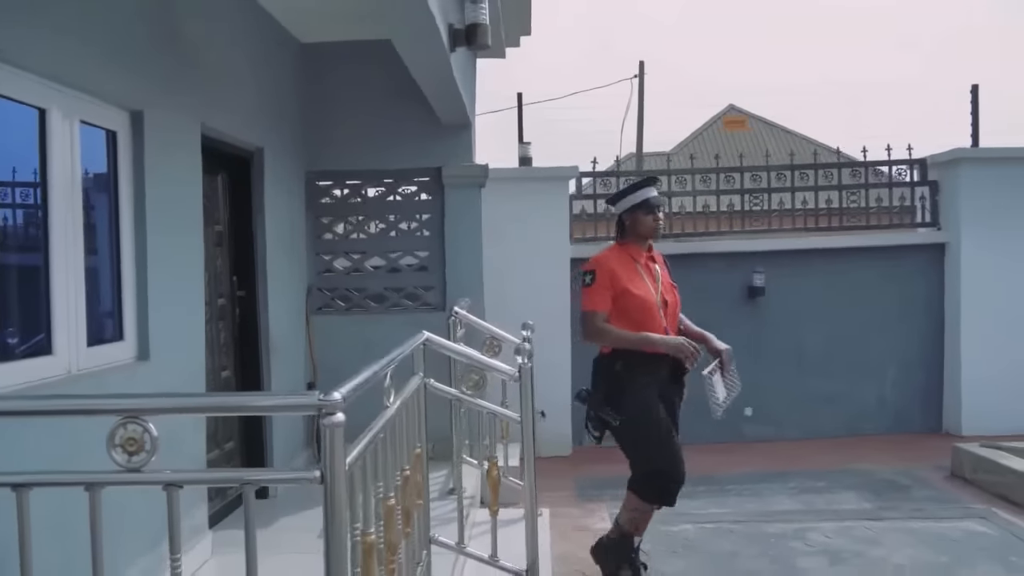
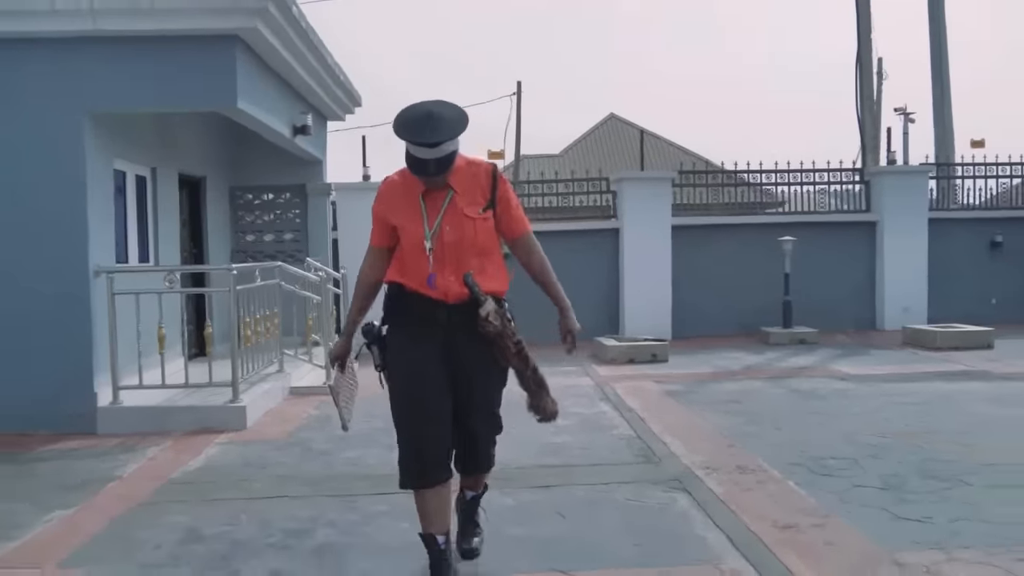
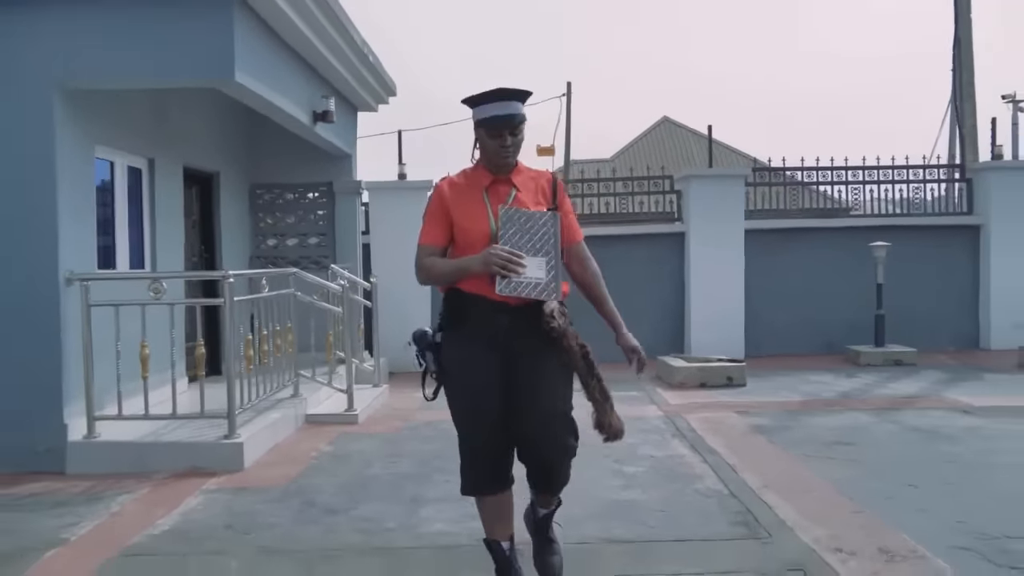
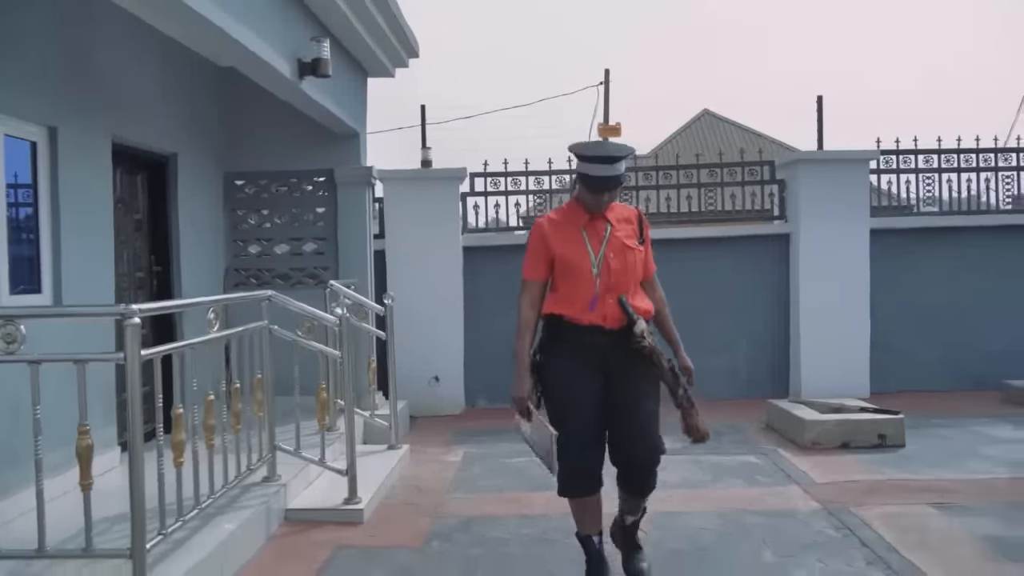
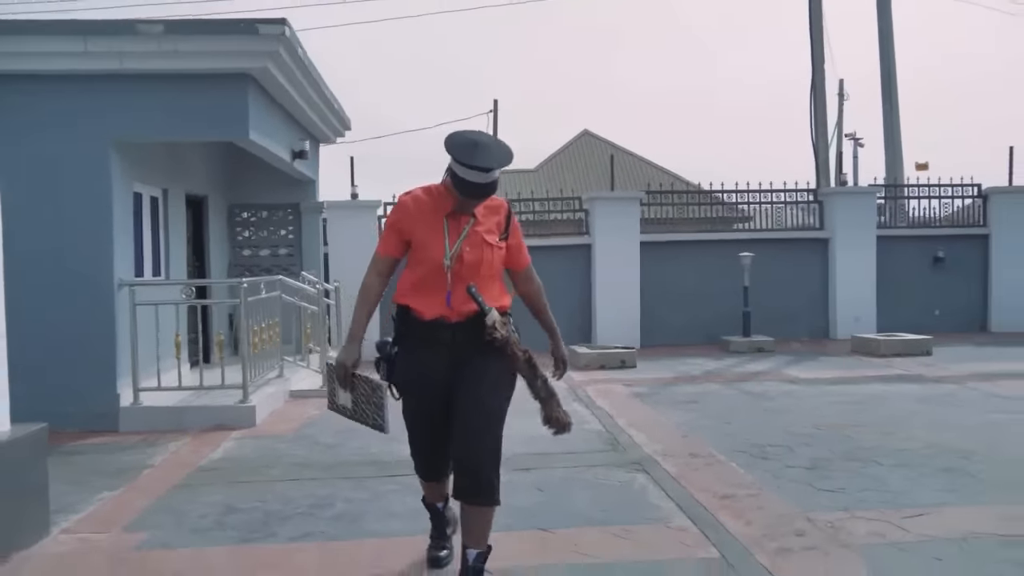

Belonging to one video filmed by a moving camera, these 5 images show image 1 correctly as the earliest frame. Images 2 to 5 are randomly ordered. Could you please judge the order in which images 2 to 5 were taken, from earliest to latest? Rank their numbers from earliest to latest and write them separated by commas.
4, 3, 2, 5
